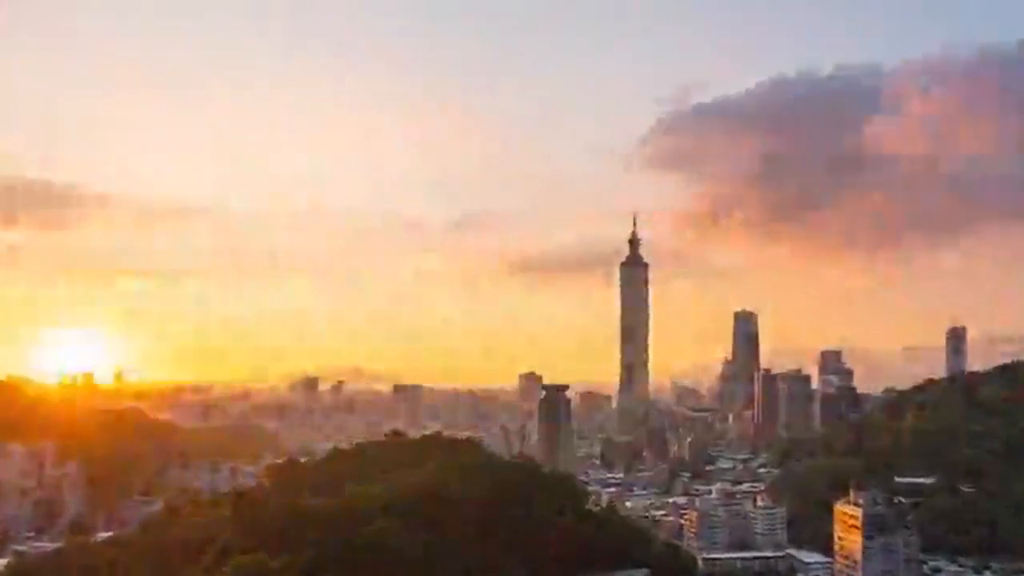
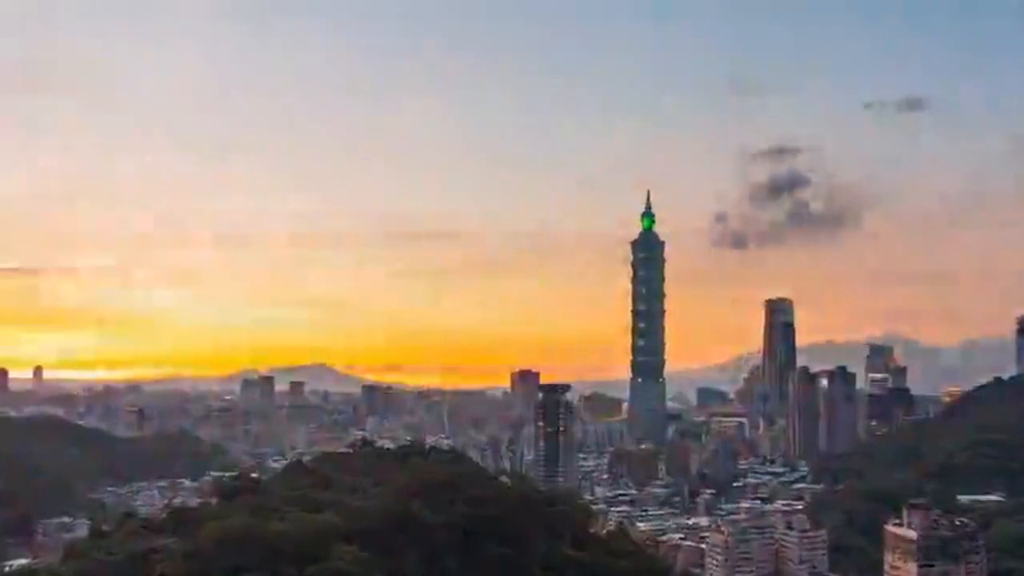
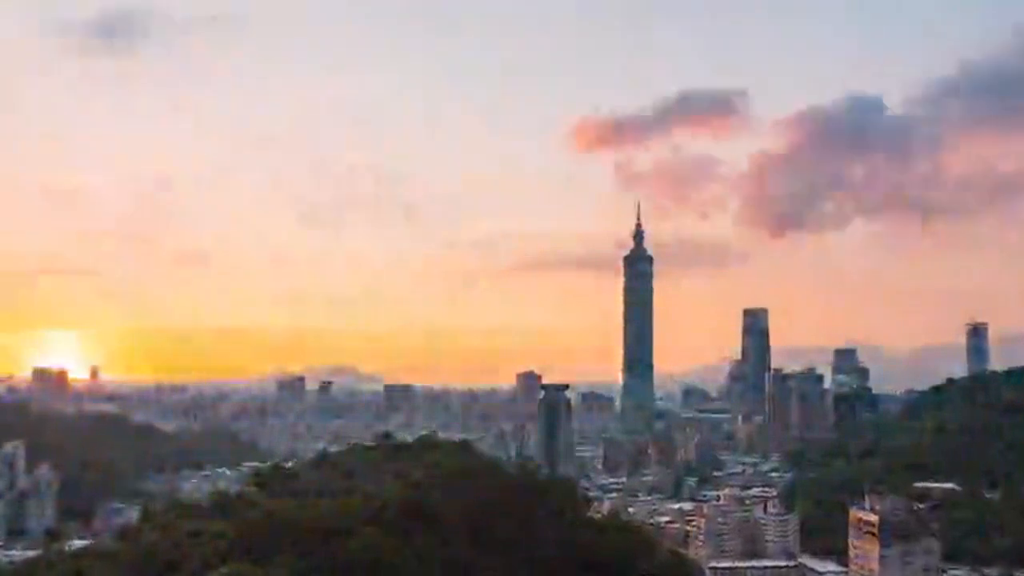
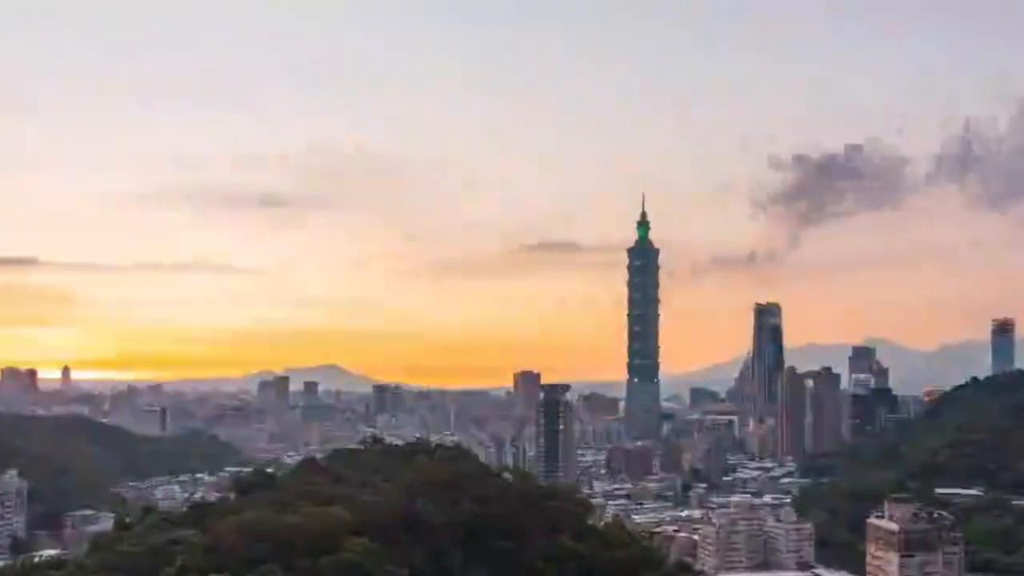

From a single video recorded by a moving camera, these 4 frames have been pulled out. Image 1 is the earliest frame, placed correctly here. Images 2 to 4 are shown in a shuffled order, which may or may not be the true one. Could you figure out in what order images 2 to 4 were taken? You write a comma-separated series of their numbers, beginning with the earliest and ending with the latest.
3, 4, 2
